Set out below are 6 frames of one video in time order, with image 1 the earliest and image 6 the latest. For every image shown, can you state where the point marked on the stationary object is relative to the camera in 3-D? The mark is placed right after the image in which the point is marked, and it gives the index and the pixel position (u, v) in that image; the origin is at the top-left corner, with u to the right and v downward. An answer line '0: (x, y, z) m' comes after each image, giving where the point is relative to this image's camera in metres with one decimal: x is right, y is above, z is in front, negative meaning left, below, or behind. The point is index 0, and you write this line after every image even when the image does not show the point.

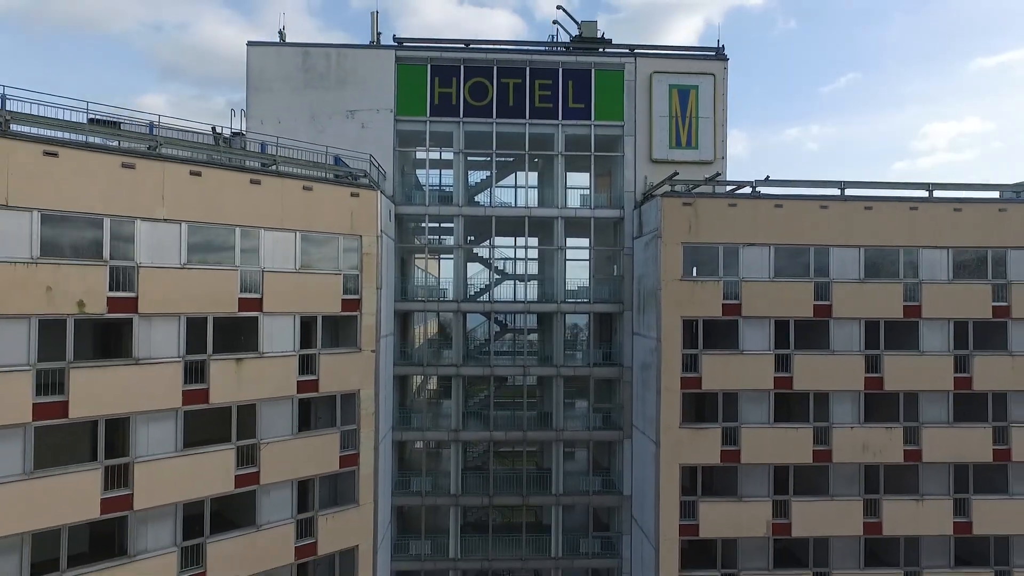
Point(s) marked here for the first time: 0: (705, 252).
0: (+5.9, +1.2, +19.4) m
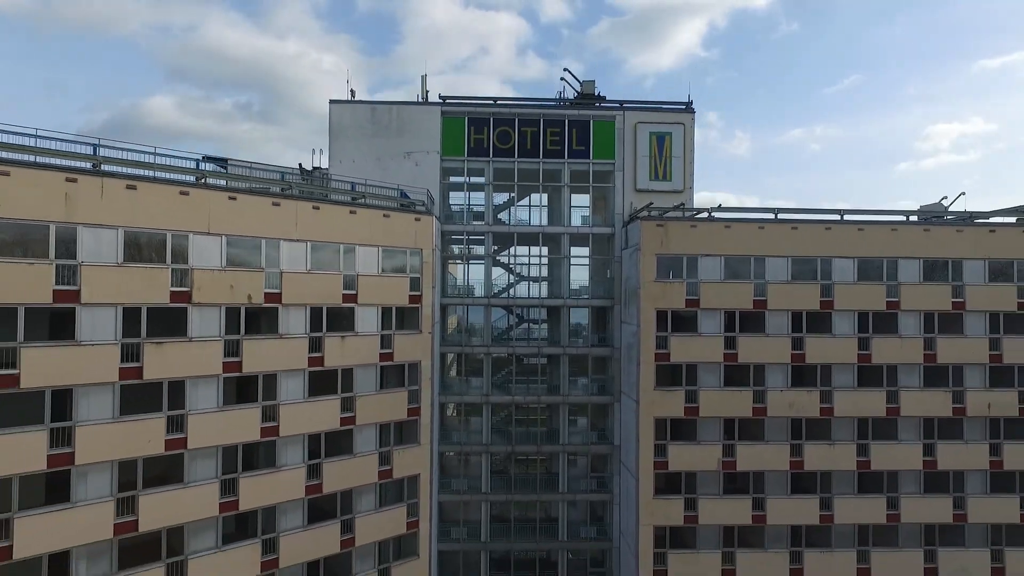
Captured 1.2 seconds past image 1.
0: (+6.6, +1.2, +26.4) m
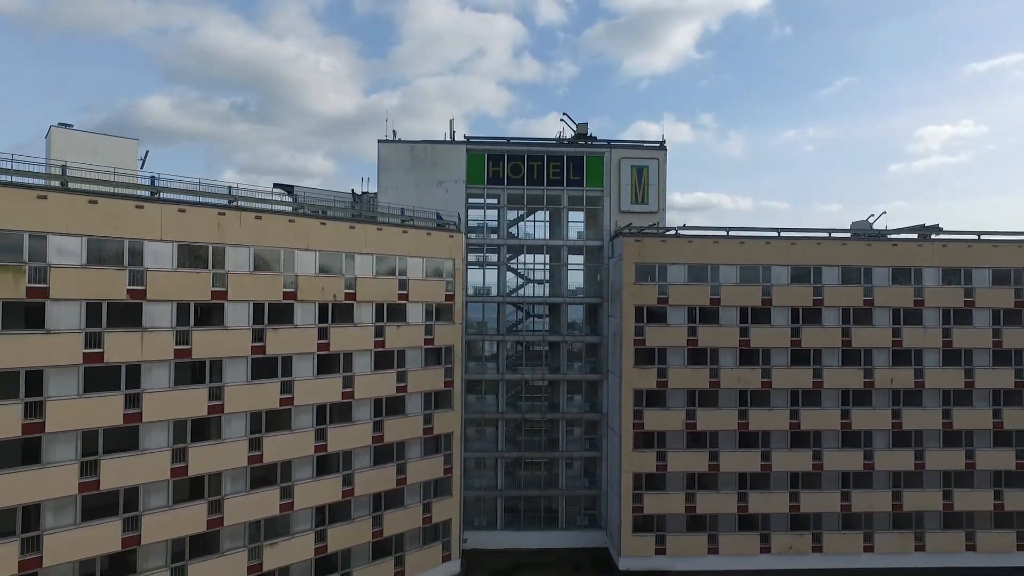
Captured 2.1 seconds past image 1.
0: (+7.3, +1.1, +34.1) m
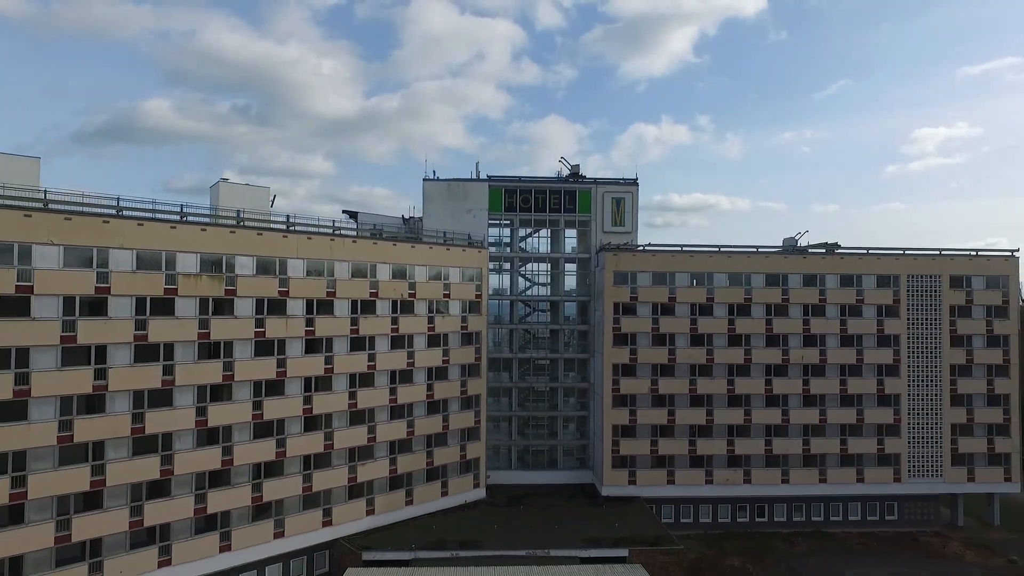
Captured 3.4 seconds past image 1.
0: (+10.9, +1.0, +46.6) m
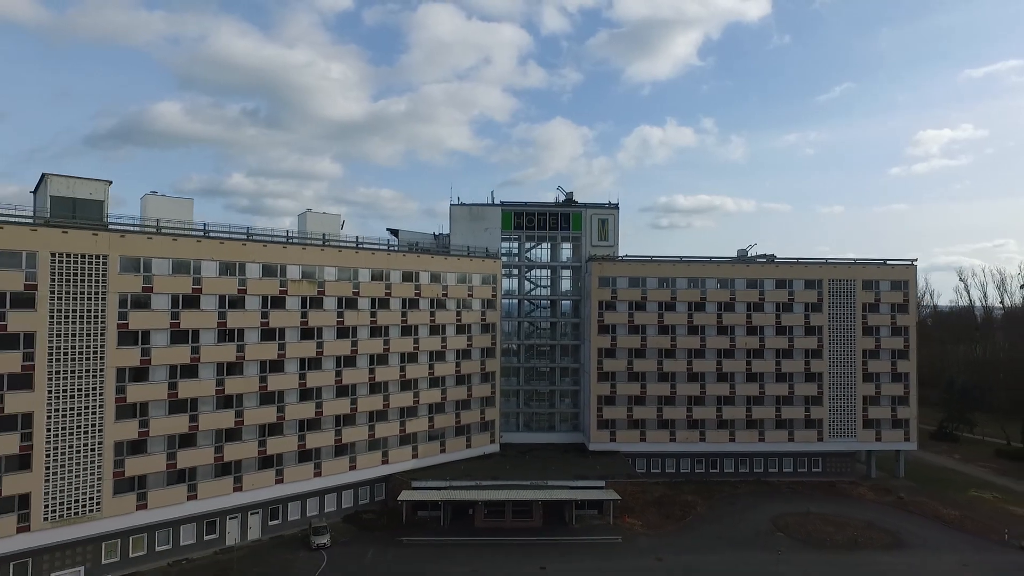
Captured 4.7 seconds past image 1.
0: (+11.6, +0.8, +59.9) m
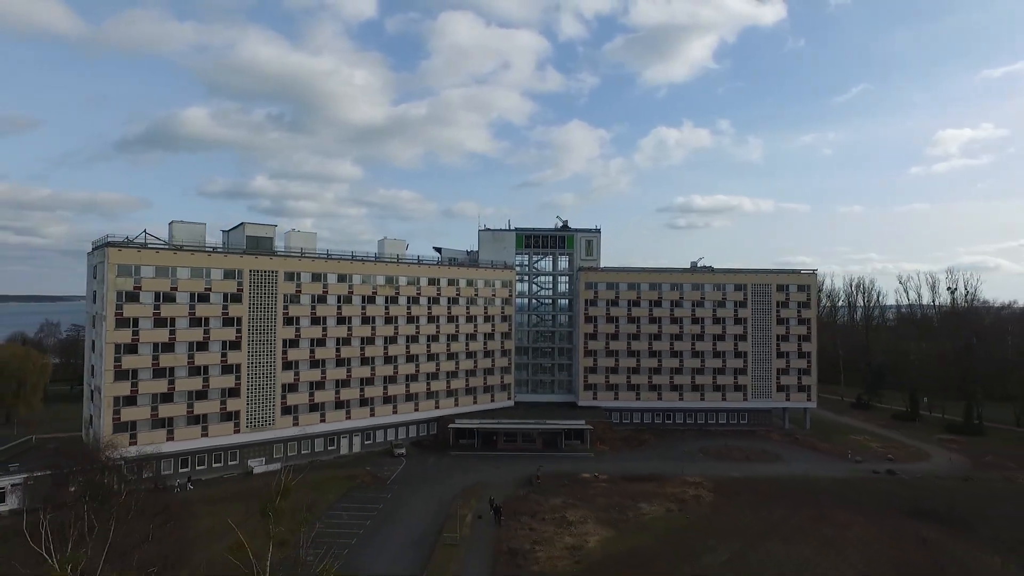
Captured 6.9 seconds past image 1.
0: (+13.1, +0.5, +83.7) m
